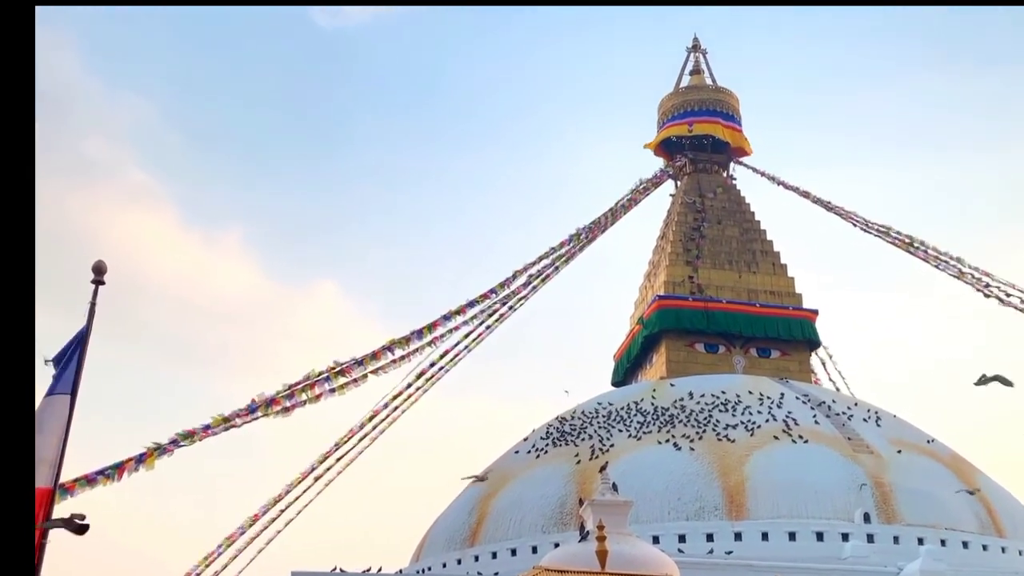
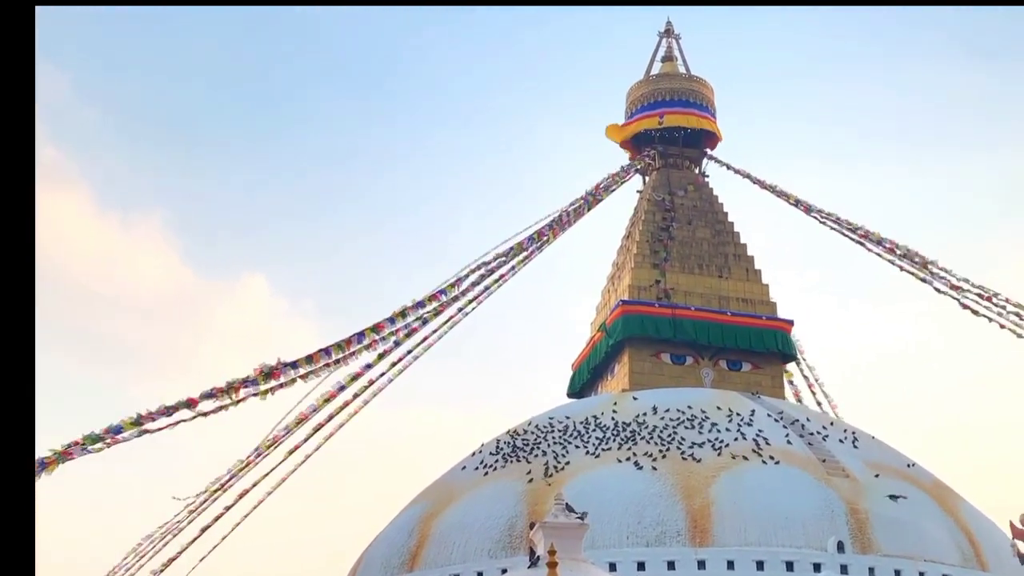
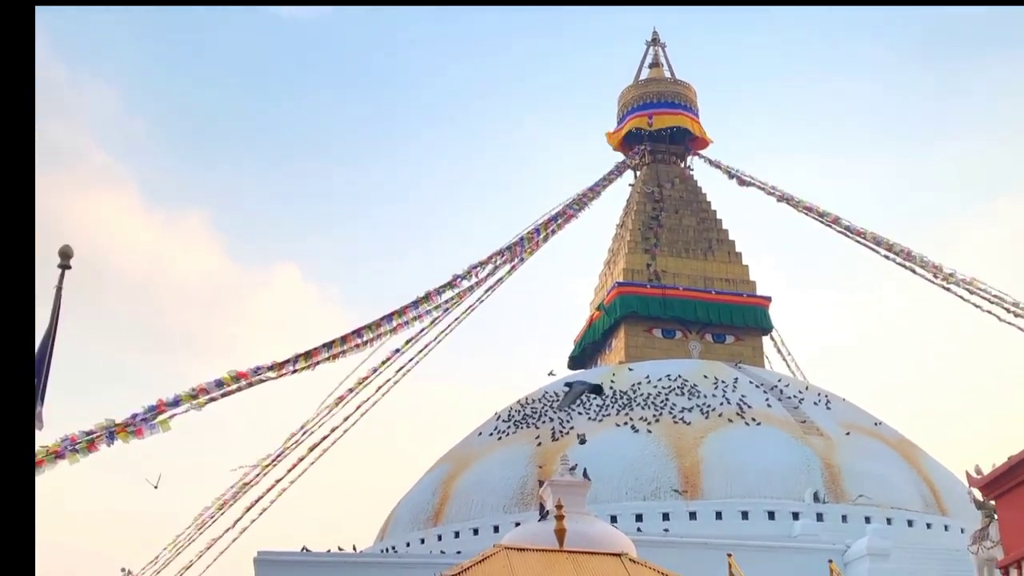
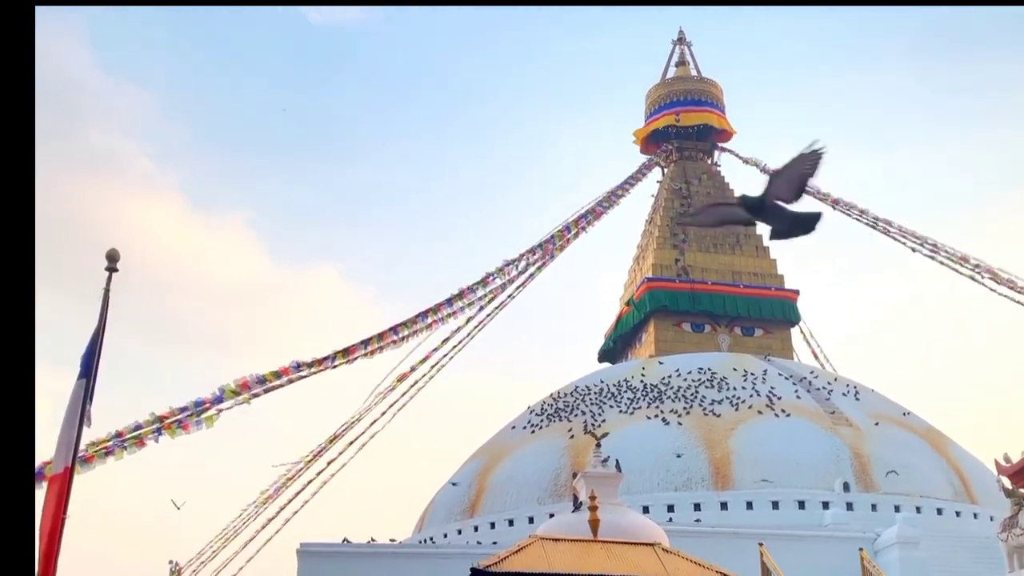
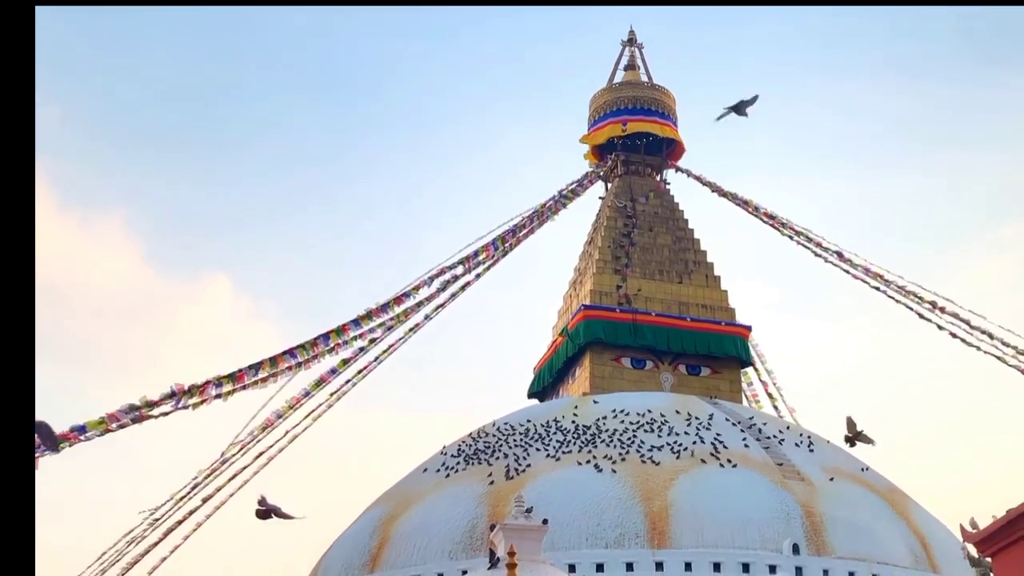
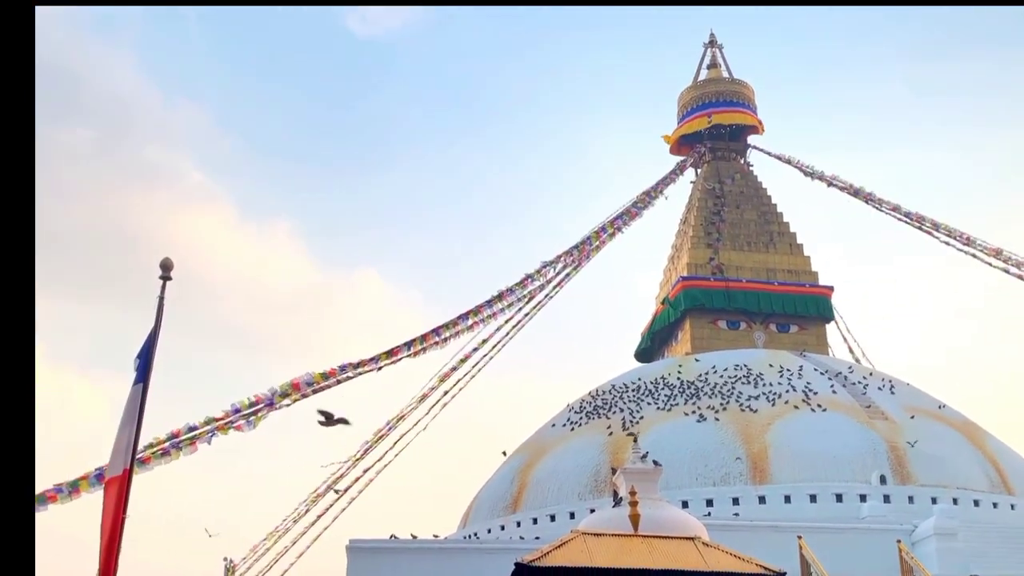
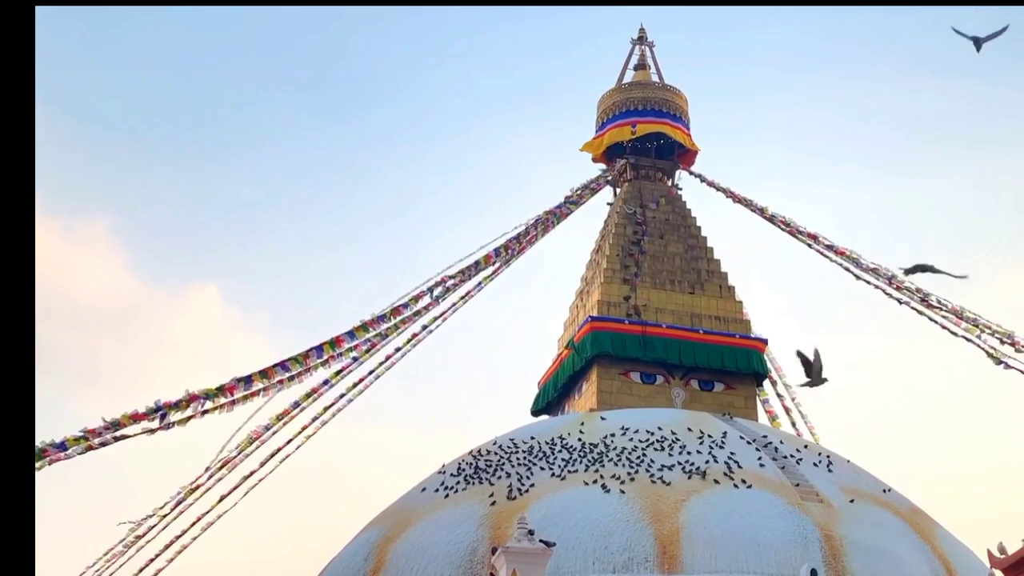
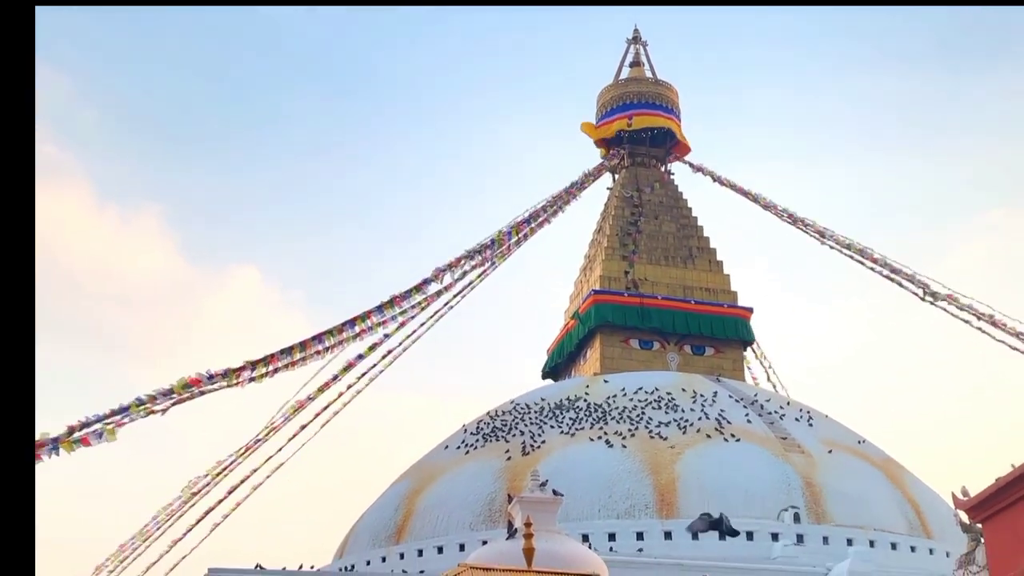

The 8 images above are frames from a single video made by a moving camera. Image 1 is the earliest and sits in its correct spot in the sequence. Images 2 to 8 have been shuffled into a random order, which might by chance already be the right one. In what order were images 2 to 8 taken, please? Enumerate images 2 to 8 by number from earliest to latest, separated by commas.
2, 7, 5, 8, 3, 4, 6
